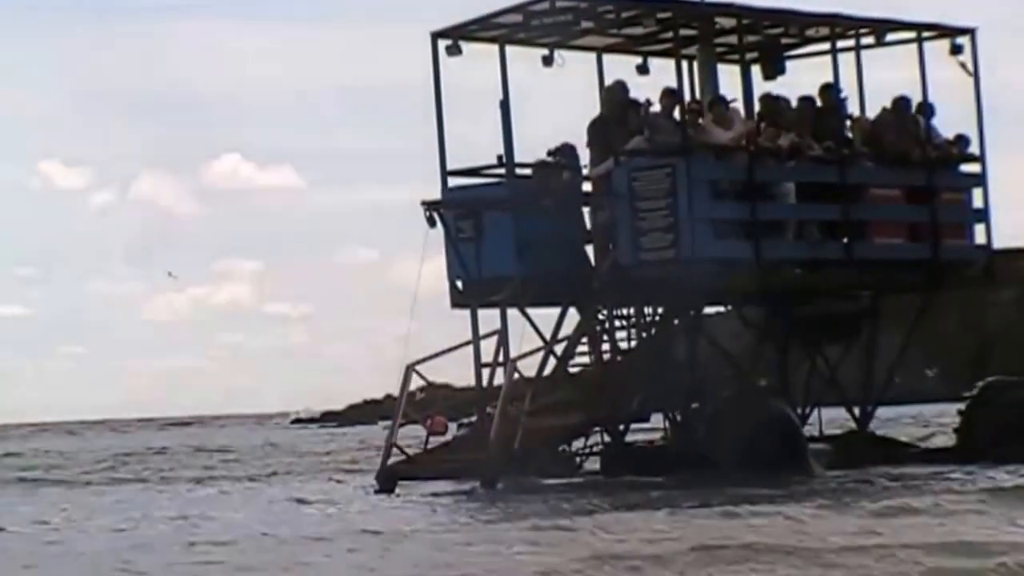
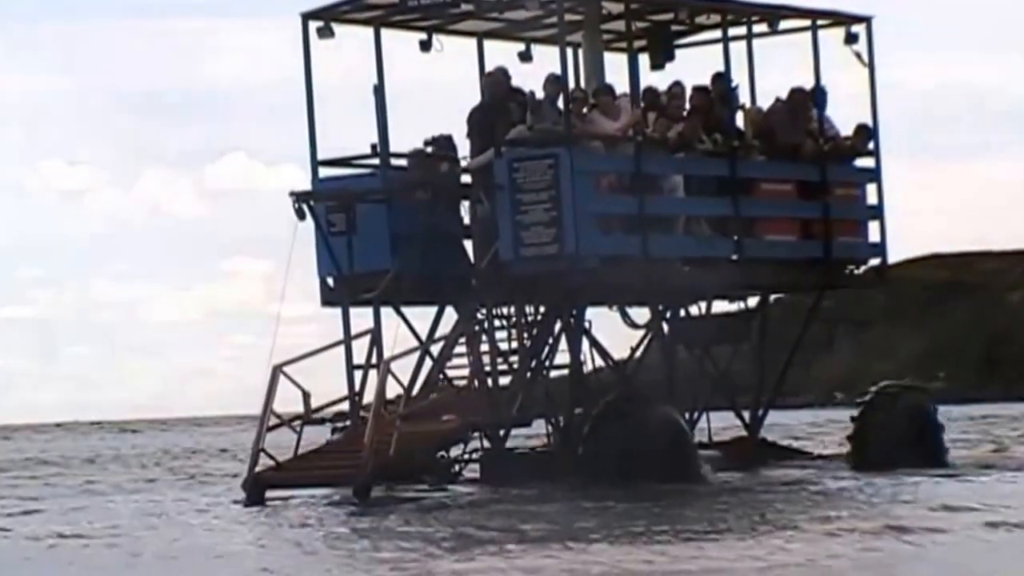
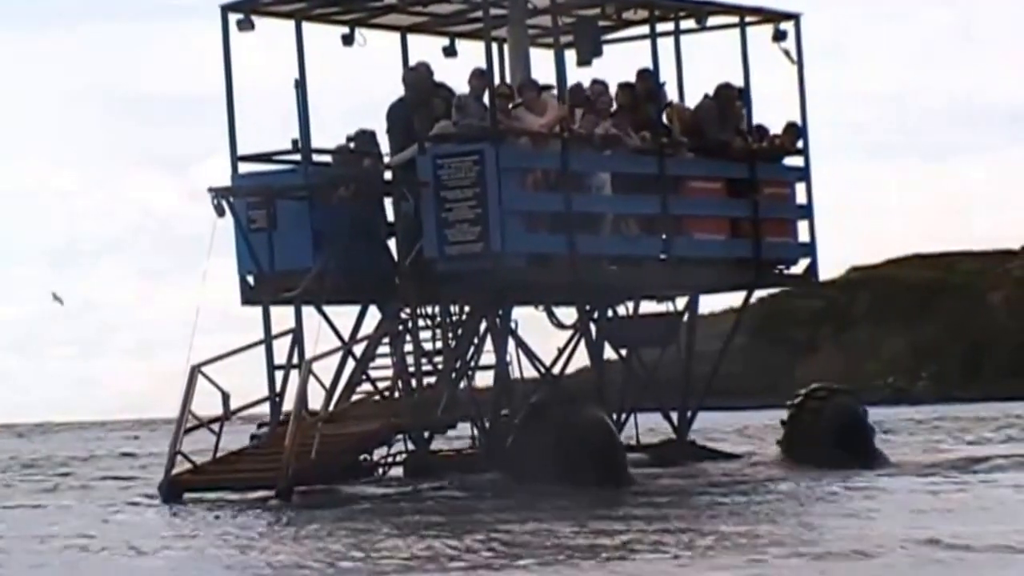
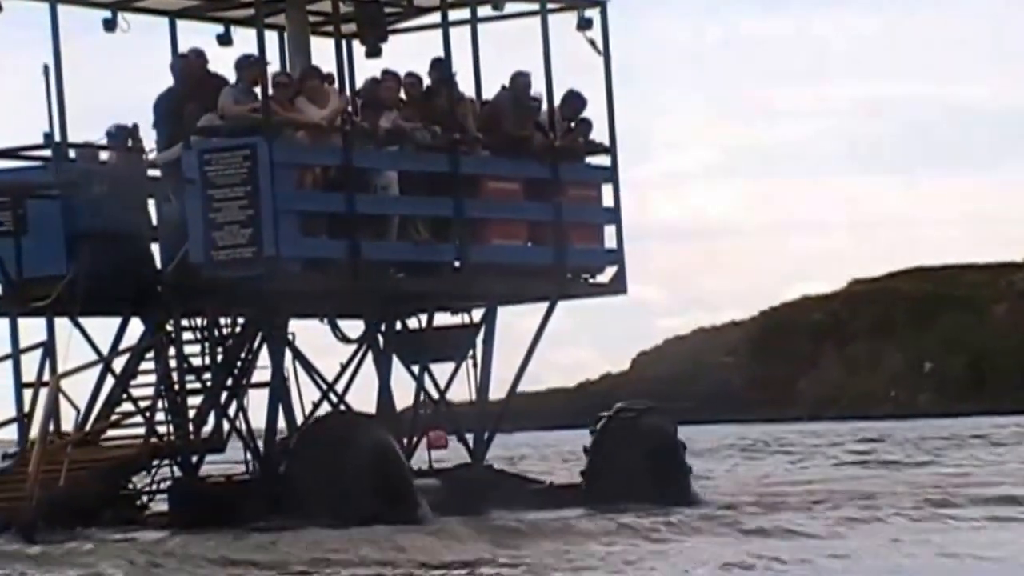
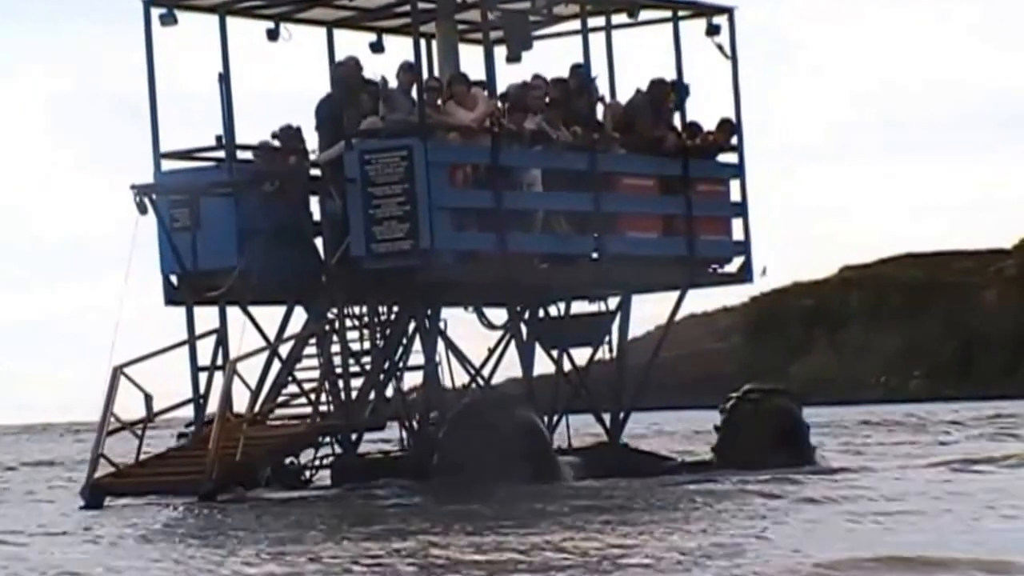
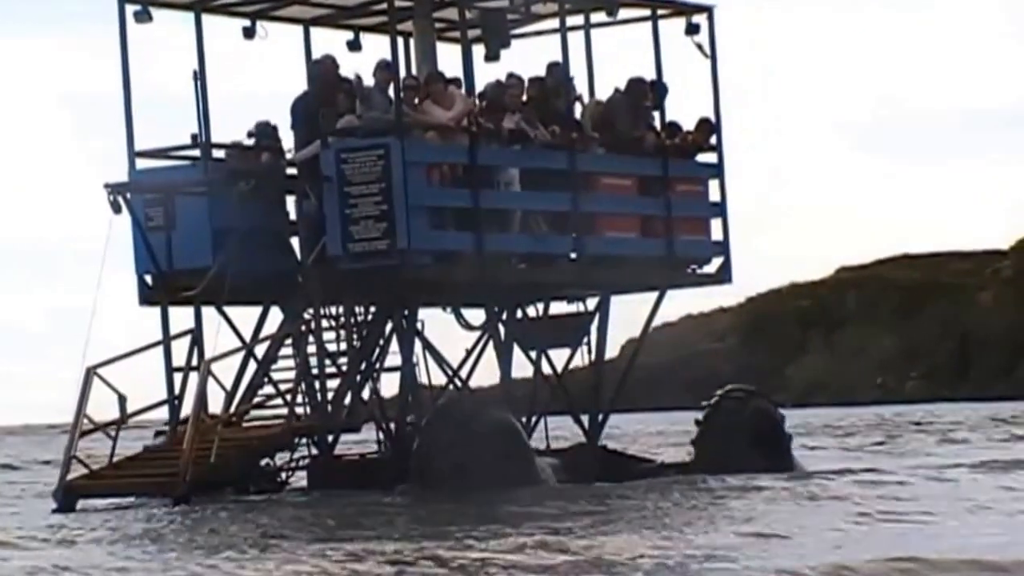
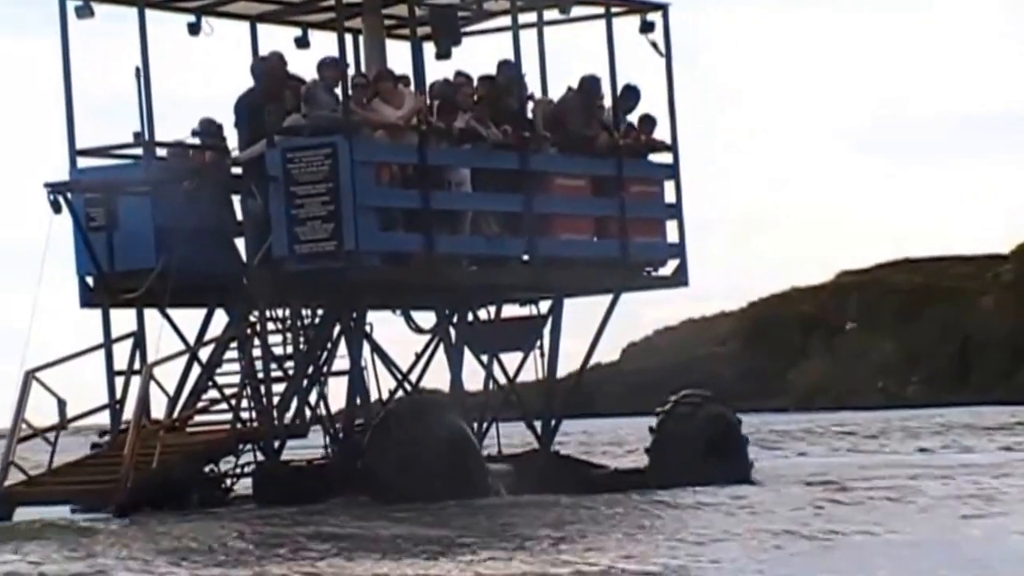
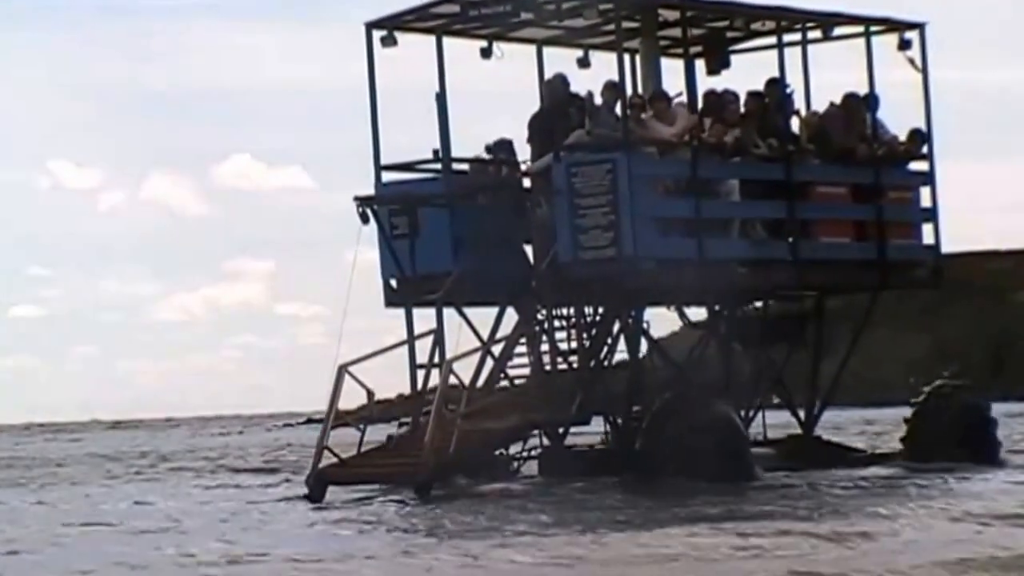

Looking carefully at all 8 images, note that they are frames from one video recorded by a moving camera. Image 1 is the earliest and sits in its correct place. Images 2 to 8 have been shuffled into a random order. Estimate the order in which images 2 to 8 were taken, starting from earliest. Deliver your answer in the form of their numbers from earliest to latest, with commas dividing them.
8, 2, 3, 5, 6, 7, 4
